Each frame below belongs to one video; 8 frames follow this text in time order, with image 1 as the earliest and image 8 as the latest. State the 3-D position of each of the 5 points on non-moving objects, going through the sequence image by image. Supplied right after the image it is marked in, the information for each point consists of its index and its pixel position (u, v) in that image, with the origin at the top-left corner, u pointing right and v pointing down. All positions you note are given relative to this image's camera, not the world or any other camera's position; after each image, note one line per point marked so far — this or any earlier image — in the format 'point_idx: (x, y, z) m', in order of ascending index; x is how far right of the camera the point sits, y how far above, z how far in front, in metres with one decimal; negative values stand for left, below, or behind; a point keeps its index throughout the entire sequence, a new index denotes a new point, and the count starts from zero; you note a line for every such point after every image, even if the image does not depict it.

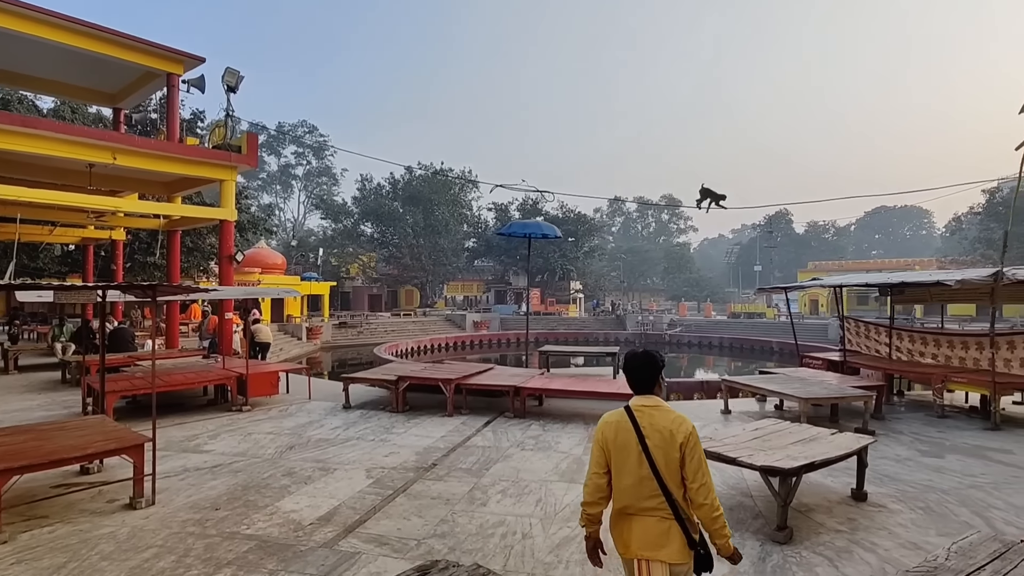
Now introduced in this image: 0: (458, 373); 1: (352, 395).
0: (-0.8, -1.3, +8.5) m
1: (-2.5, -1.7, +9.1) m
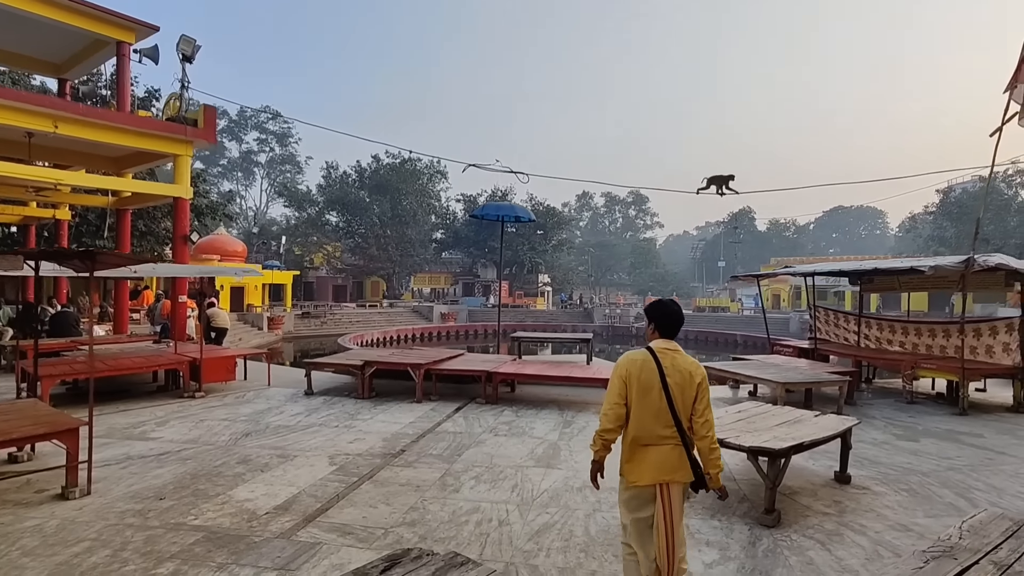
0: (-1.2, -1.0, +8.2) m
1: (-3.0, -1.4, +8.7) m
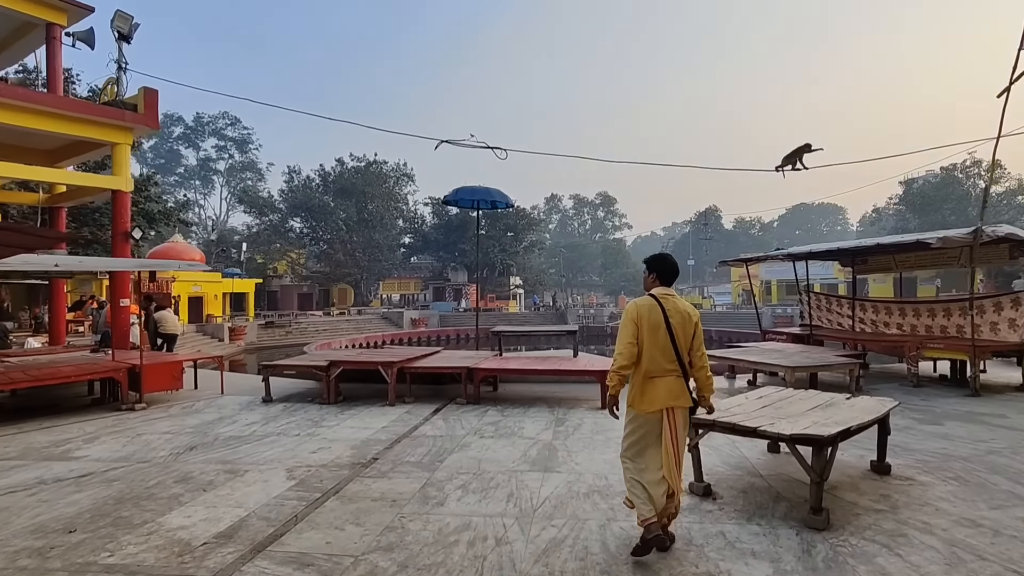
0: (-1.4, -0.9, +7.4) m
1: (-3.2, -1.3, +7.8) m
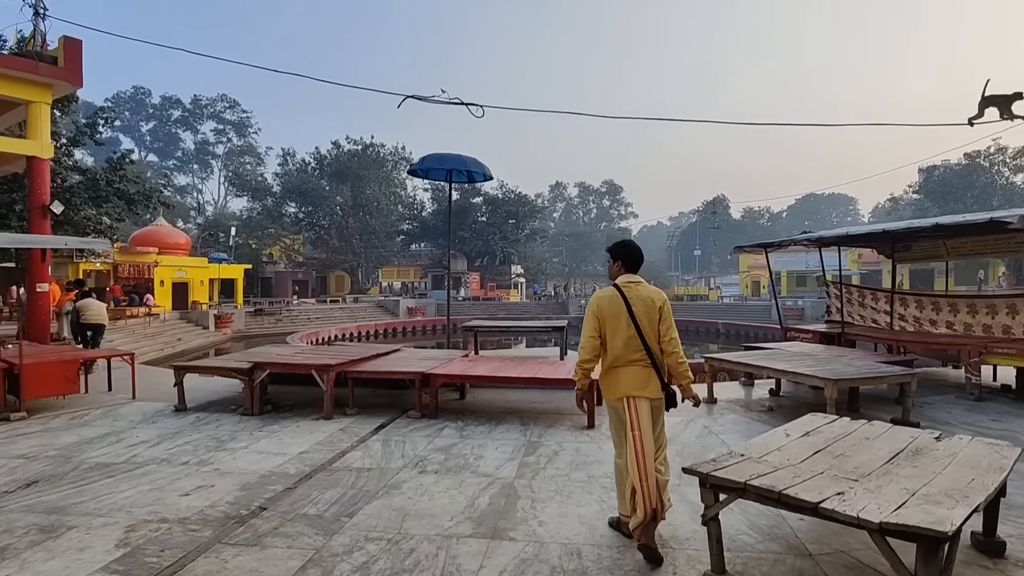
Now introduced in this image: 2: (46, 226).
0: (-1.8, -0.7, +6.1) m
1: (-3.5, -1.1, +6.5) m
2: (-6.7, +0.9, +8.3) m
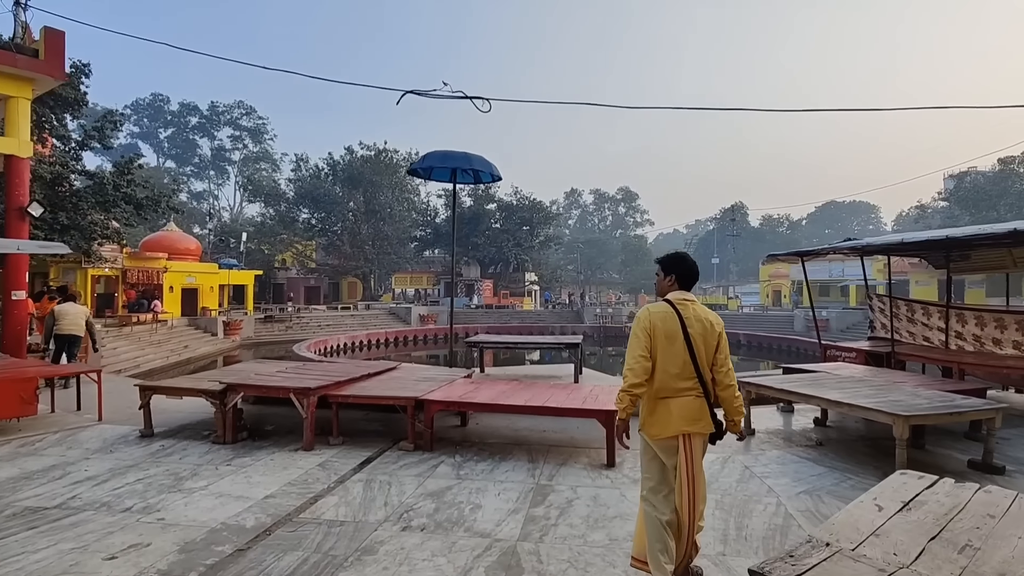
0: (-1.7, -0.8, +5.4) m
1: (-3.4, -1.3, +5.8) m
2: (-6.6, +0.8, +7.8) m
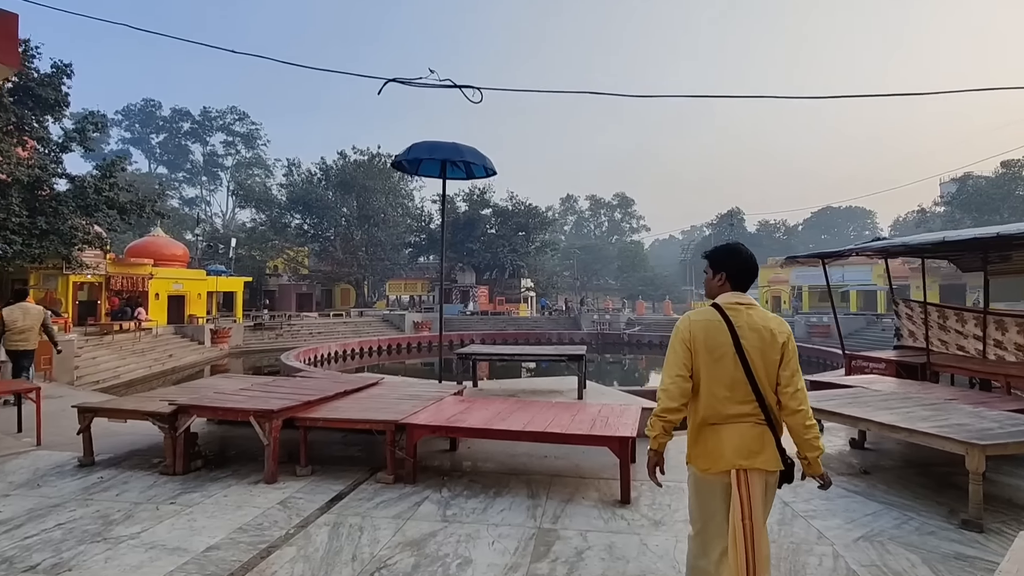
0: (-1.7, -0.9, +4.7) m
1: (-3.5, -1.3, +5.1) m
2: (-6.6, +0.7, +7.1) m
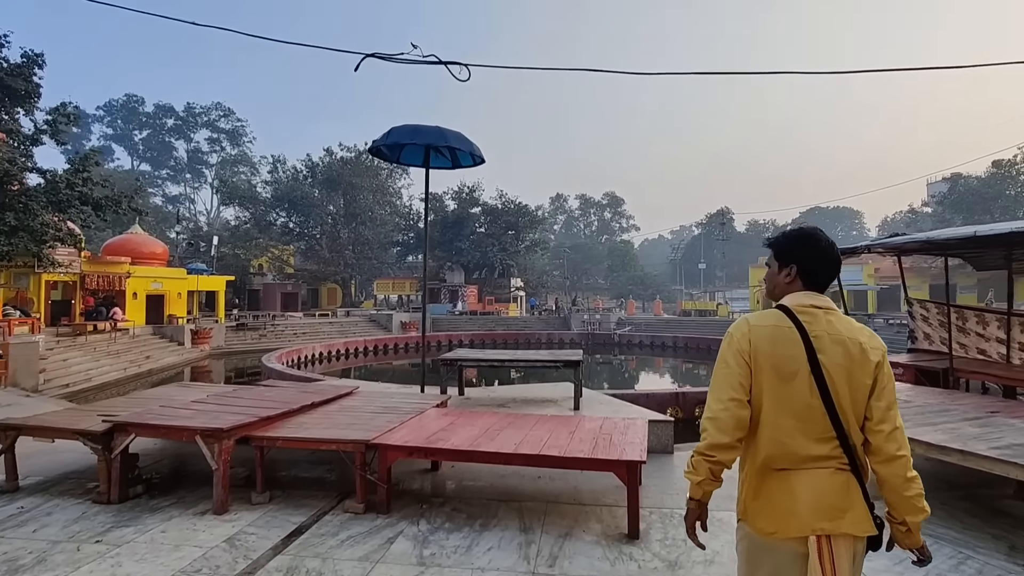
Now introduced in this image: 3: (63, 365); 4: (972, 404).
0: (-1.8, -0.9, +4.1) m
1: (-3.6, -1.3, +4.5) m
2: (-6.7, +0.7, +6.4) m
3: (-12.9, -2.2, +16.6) m
4: (+3.5, -0.9, +4.4) m
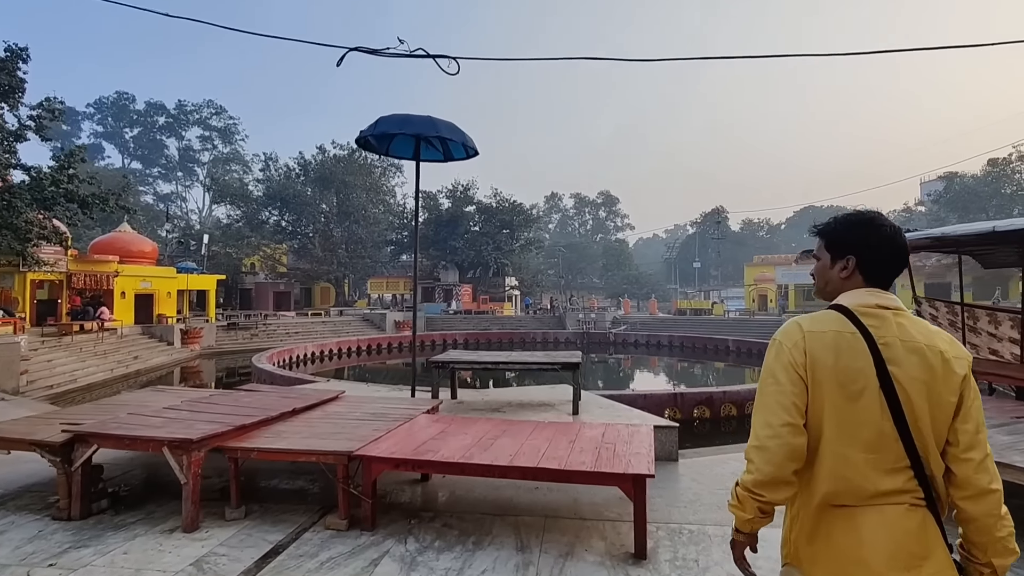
0: (-1.8, -0.9, +3.8) m
1: (-3.6, -1.3, +4.2) m
2: (-6.8, +0.7, +6.1) m
3: (-13.0, -2.2, +16.2) m
4: (+3.5, -0.9, +4.2) m
